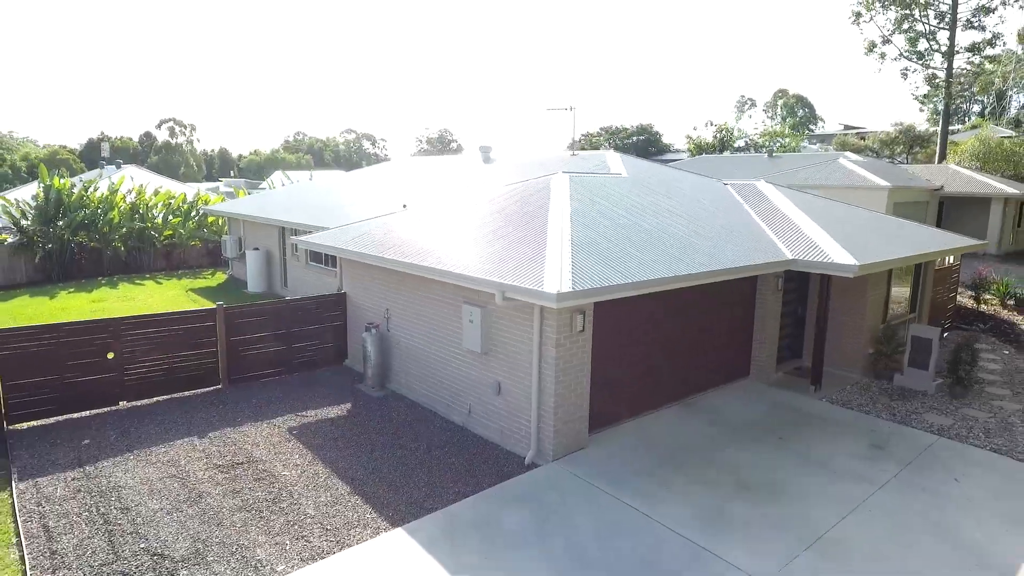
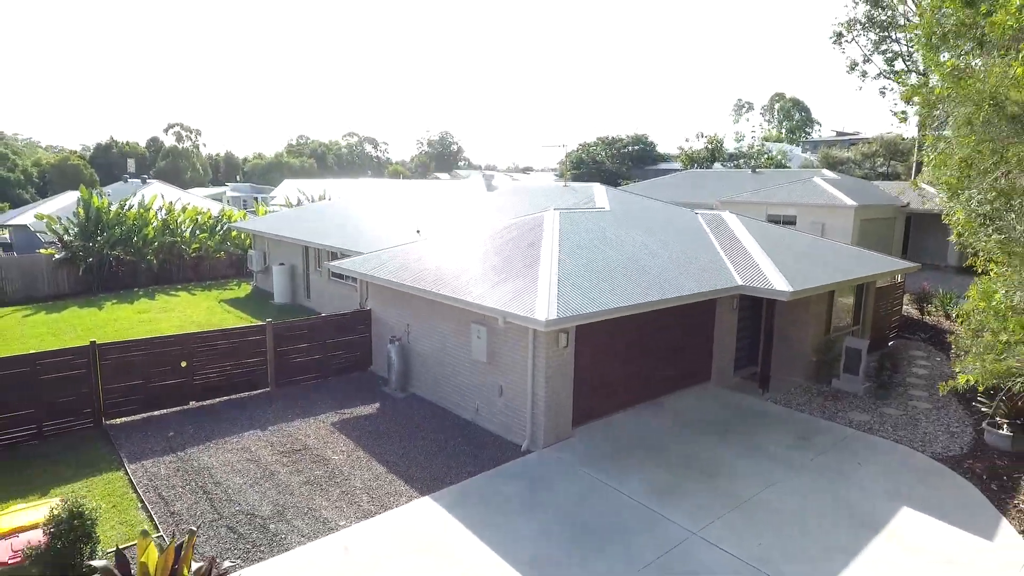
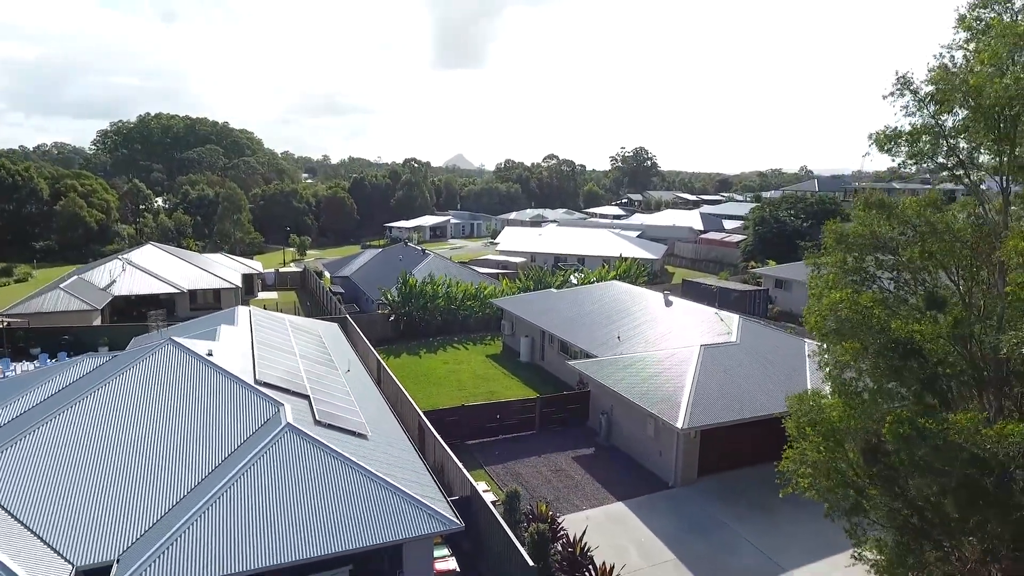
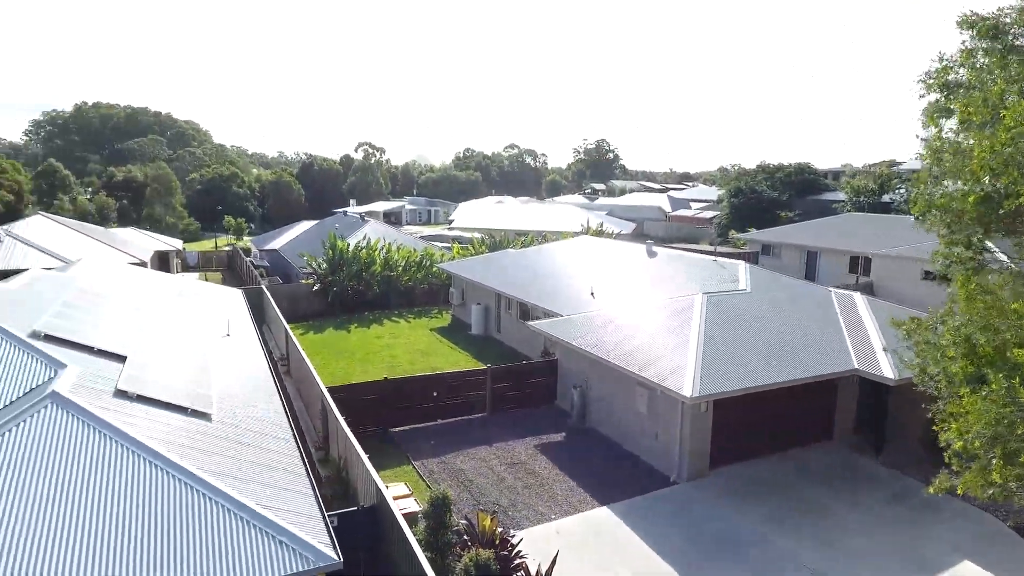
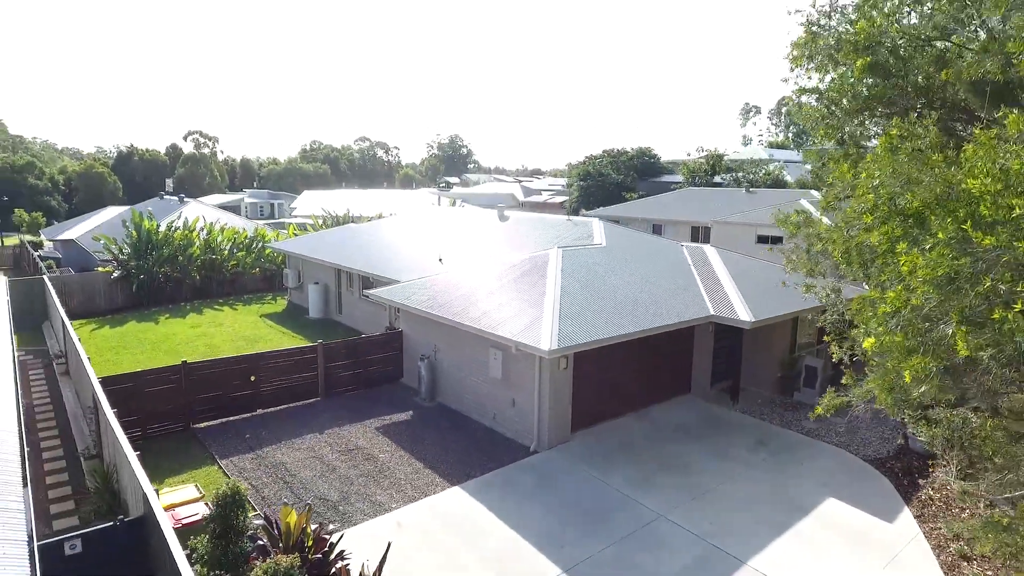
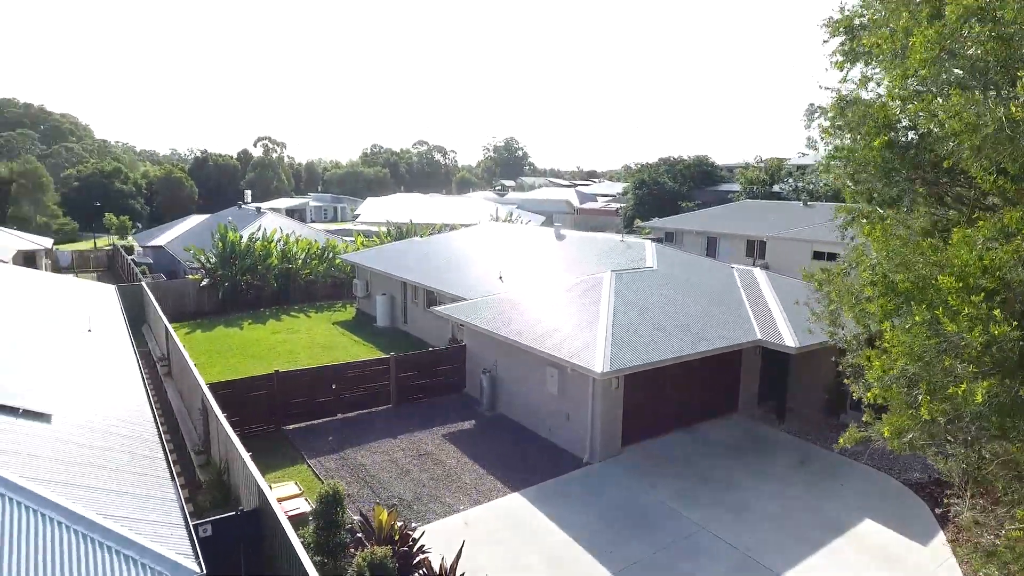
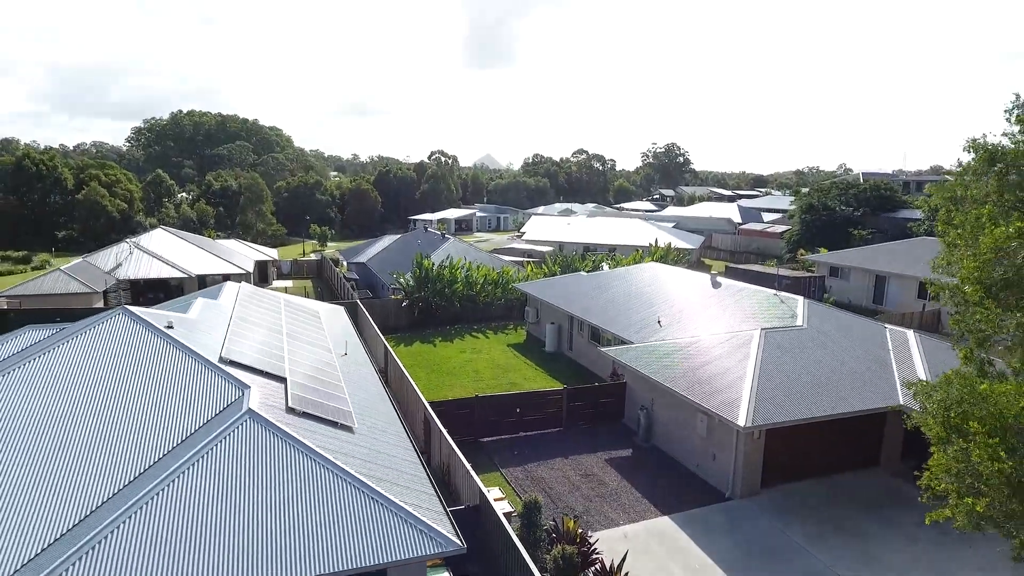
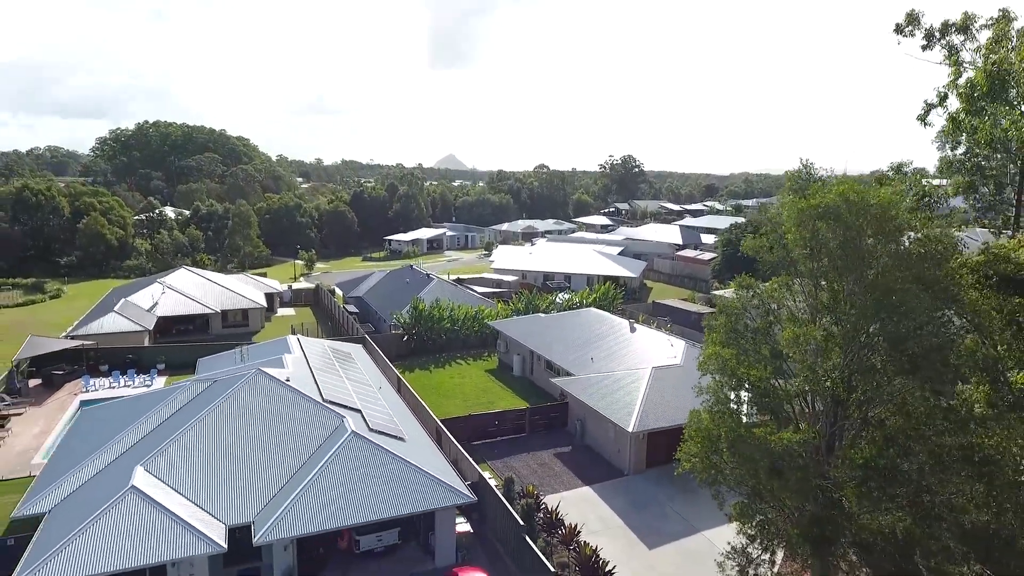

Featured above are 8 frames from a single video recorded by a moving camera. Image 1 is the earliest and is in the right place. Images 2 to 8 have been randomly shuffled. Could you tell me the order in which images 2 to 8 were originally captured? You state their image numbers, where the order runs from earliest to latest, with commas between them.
2, 5, 6, 4, 7, 3, 8
